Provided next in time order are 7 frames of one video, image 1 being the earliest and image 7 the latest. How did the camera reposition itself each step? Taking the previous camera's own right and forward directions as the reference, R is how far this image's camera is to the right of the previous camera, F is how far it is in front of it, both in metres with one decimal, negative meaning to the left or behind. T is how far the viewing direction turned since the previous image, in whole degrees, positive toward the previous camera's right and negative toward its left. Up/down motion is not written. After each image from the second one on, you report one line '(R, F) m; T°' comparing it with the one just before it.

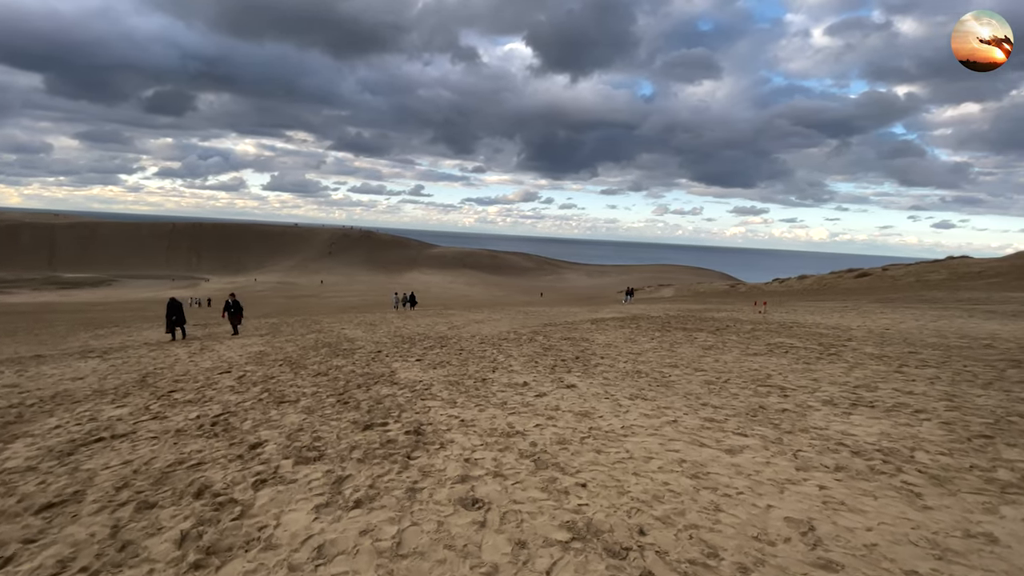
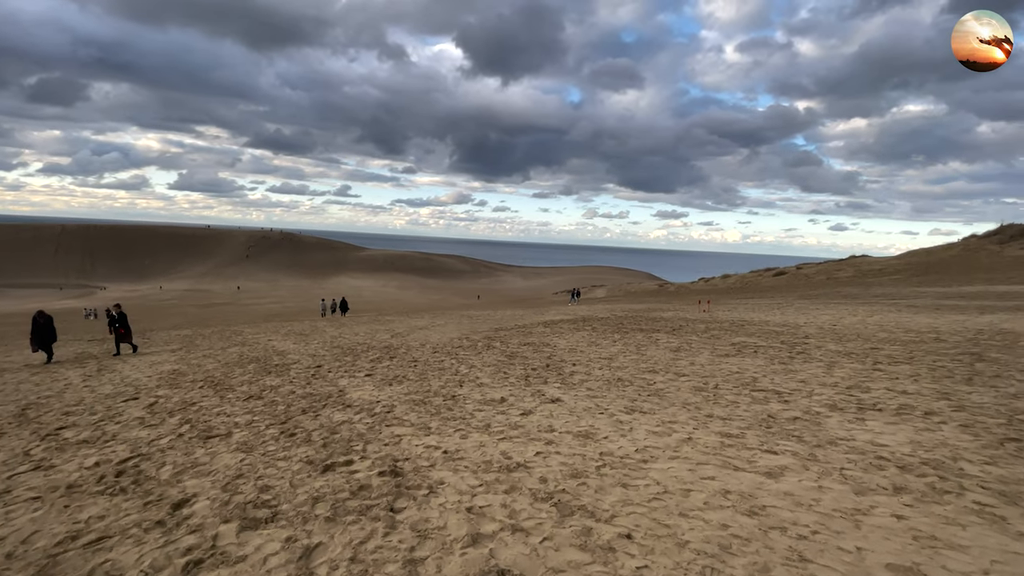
(-0.8, +1.2) m; +8°
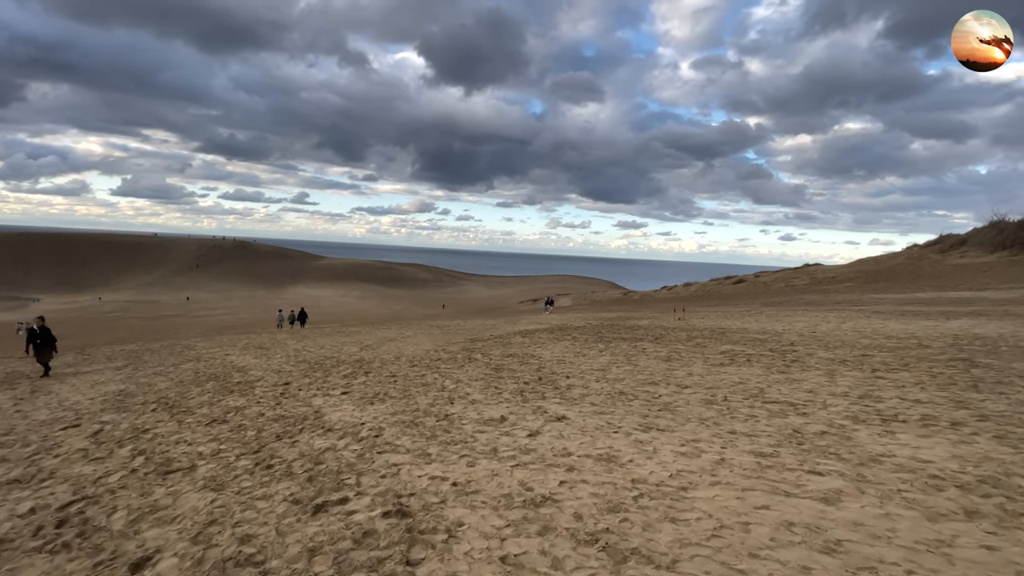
(-0.6, +0.7) m; +4°
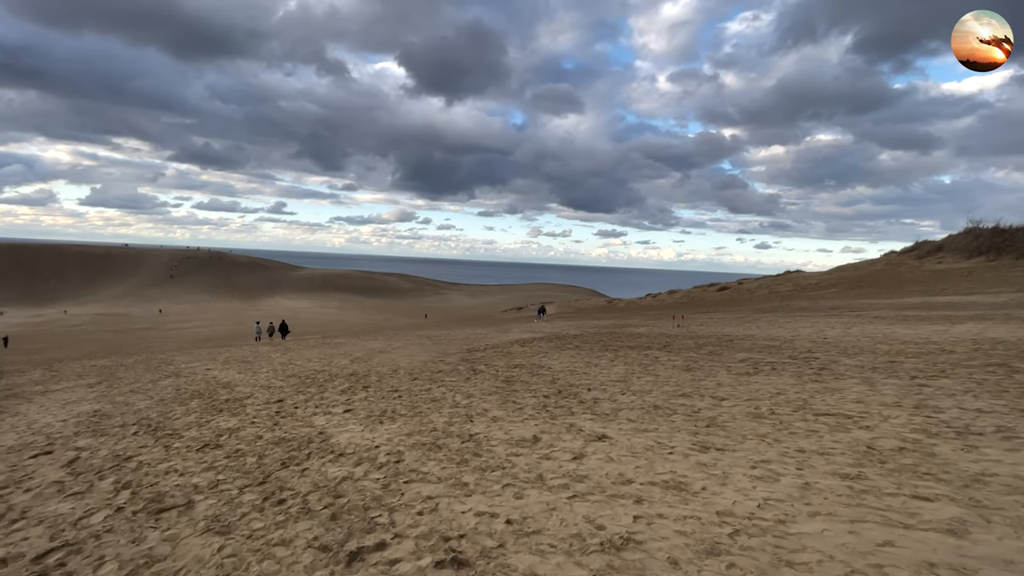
(-0.8, +0.8) m; +2°
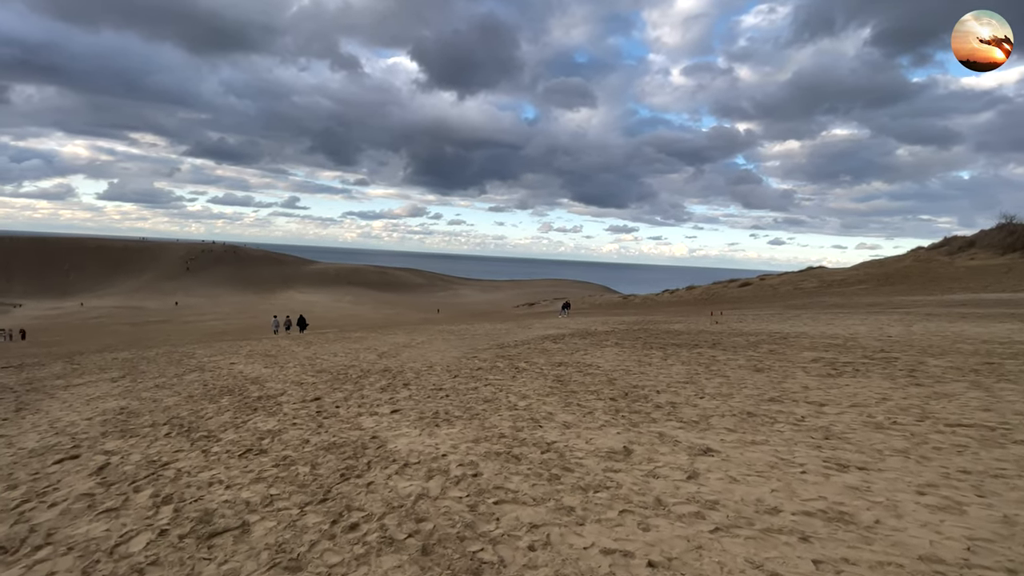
(-1.1, +1.0) m; -1°
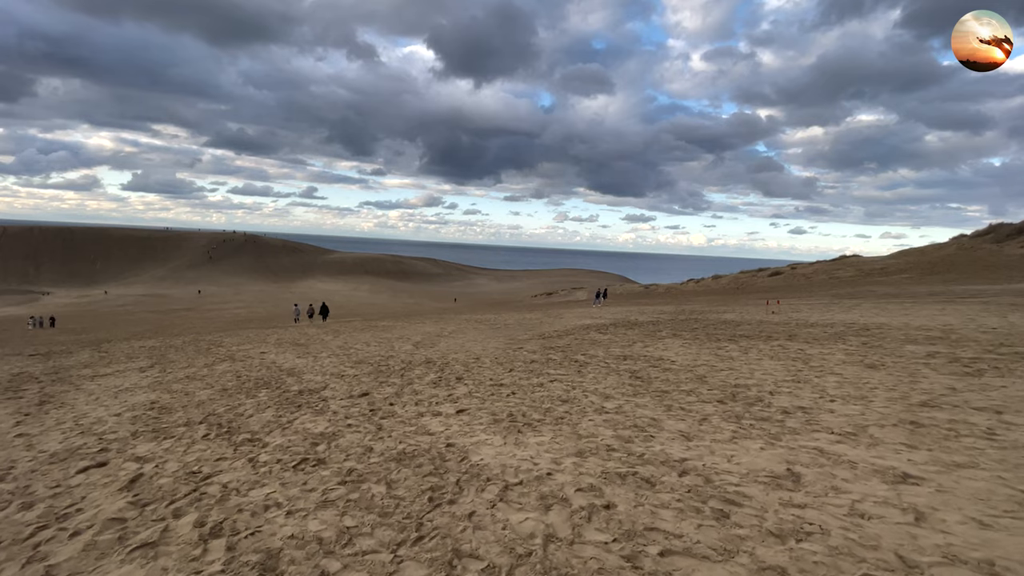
(-1.3, +1.4) m; -2°
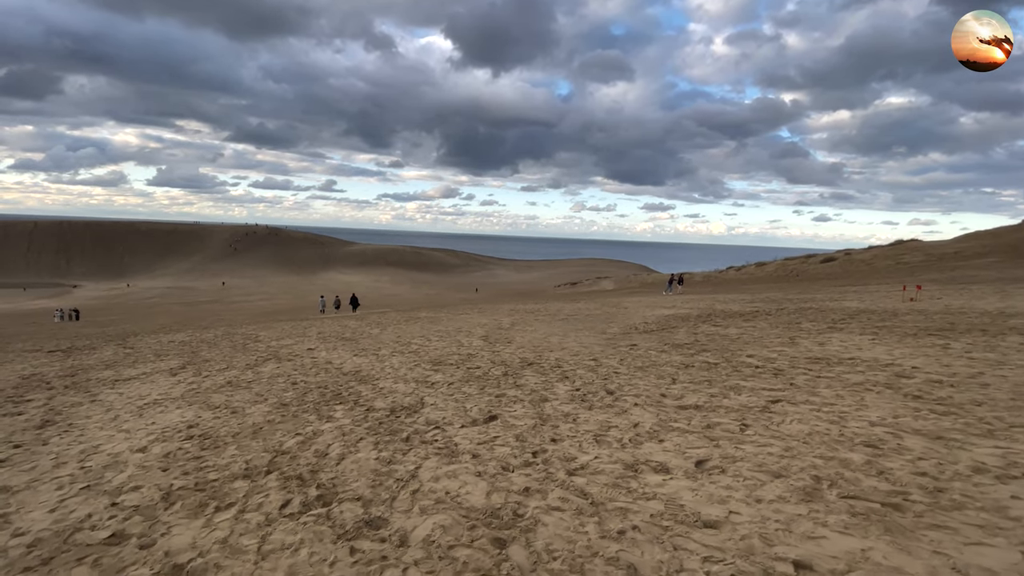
(-2.8, +3.6) m; -2°
